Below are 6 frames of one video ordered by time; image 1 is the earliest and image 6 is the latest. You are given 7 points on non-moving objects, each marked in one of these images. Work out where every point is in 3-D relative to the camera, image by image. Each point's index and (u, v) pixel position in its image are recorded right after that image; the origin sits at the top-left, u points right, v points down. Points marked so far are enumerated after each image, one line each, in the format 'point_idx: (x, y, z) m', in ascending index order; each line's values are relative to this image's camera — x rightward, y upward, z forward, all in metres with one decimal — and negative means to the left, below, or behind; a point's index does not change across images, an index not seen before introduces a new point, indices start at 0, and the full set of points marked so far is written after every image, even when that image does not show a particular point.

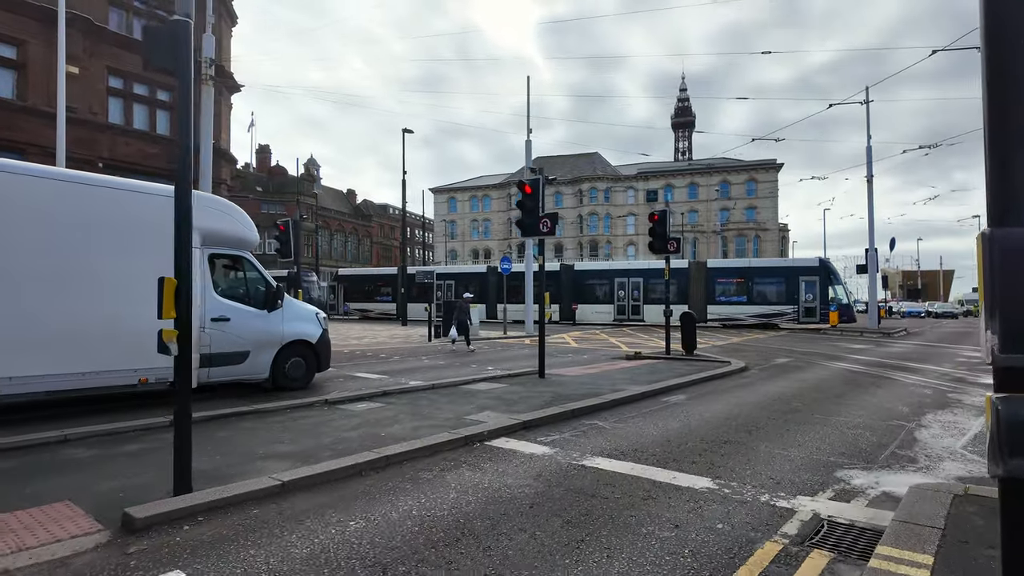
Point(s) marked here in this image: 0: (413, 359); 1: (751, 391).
0: (-2.5, -1.8, +15.0) m
1: (+4.0, -1.7, +10.0) m
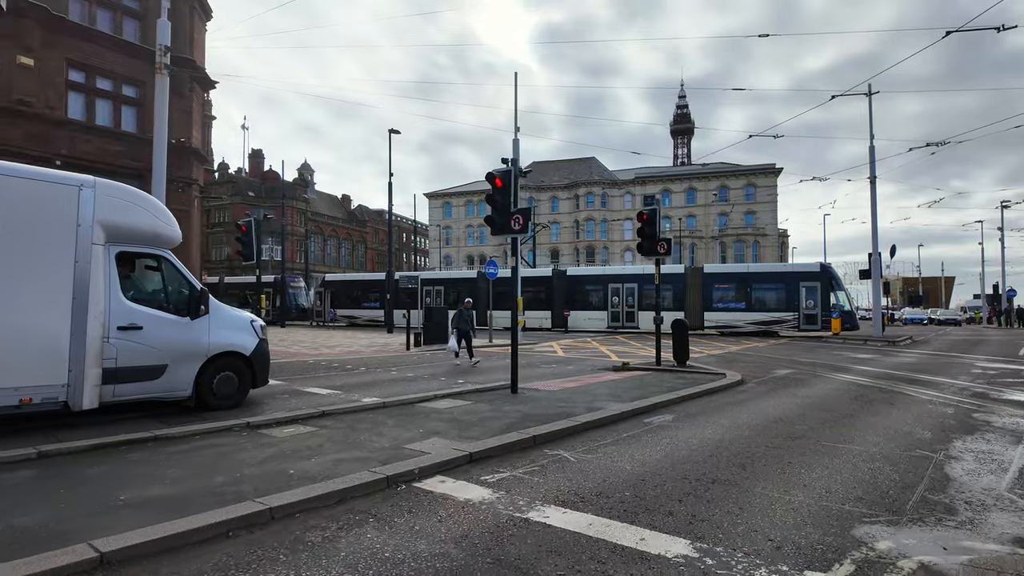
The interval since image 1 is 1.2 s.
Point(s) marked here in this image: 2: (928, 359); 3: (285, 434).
0: (-3.0, -1.9, +13.7) m
1: (+3.5, -1.8, +8.8) m
2: (+12.5, -2.1, +18.0) m
3: (-2.6, -1.7, +6.8) m
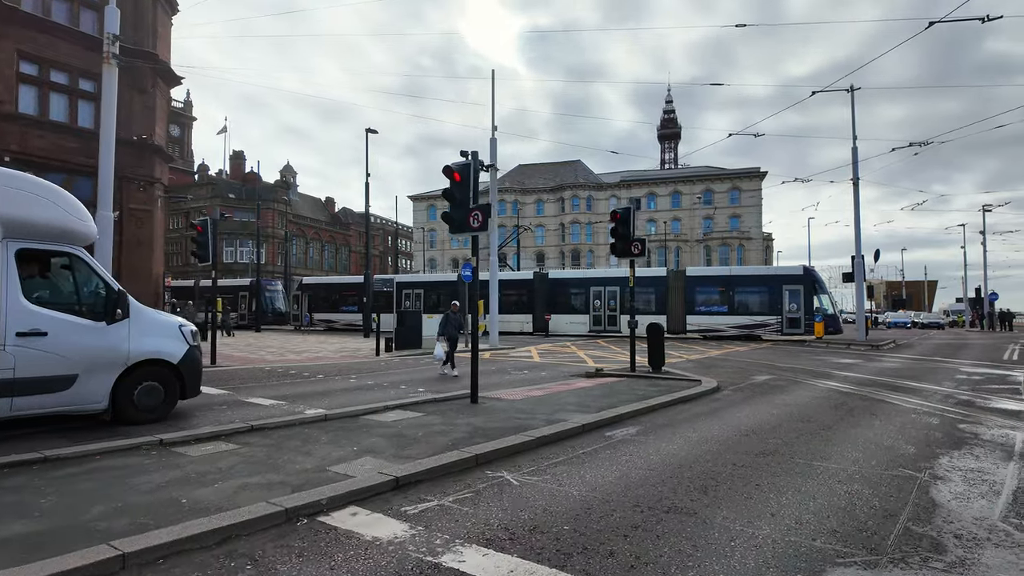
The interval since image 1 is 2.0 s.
0: (-3.7, -2.0, +13.0) m
1: (+2.8, -1.8, +8.1) m
2: (+11.7, -2.2, +17.6) m
3: (-3.2, -1.7, +6.1) m
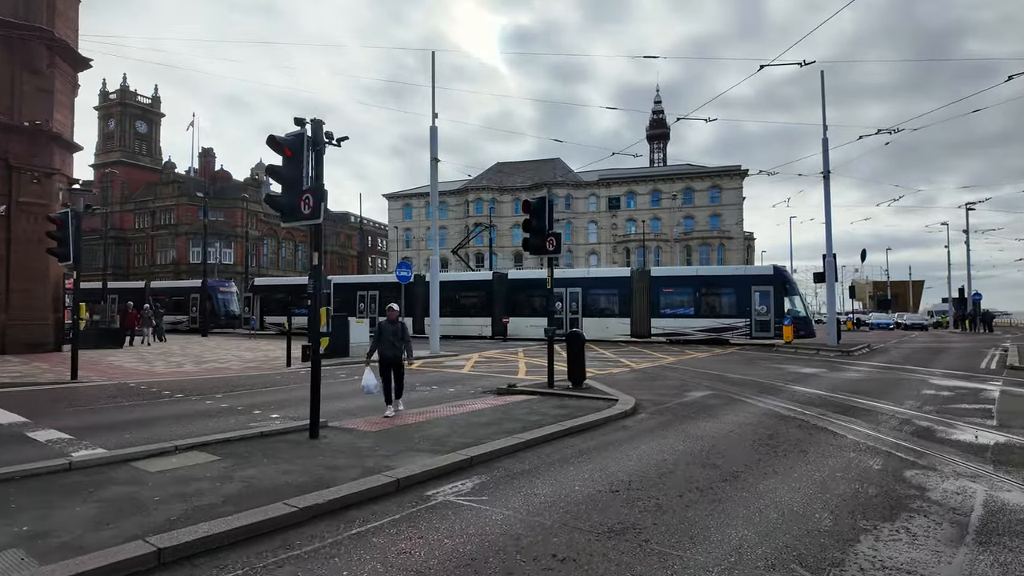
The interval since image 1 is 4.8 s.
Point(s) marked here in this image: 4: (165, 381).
0: (-5.7, -2.0, +11.0) m
1: (+0.9, -1.8, +6.3) m
2: (+9.7, -2.3, +15.8) m
3: (-5.0, -1.7, +4.1) m
4: (-7.9, -2.1, +13.7) m
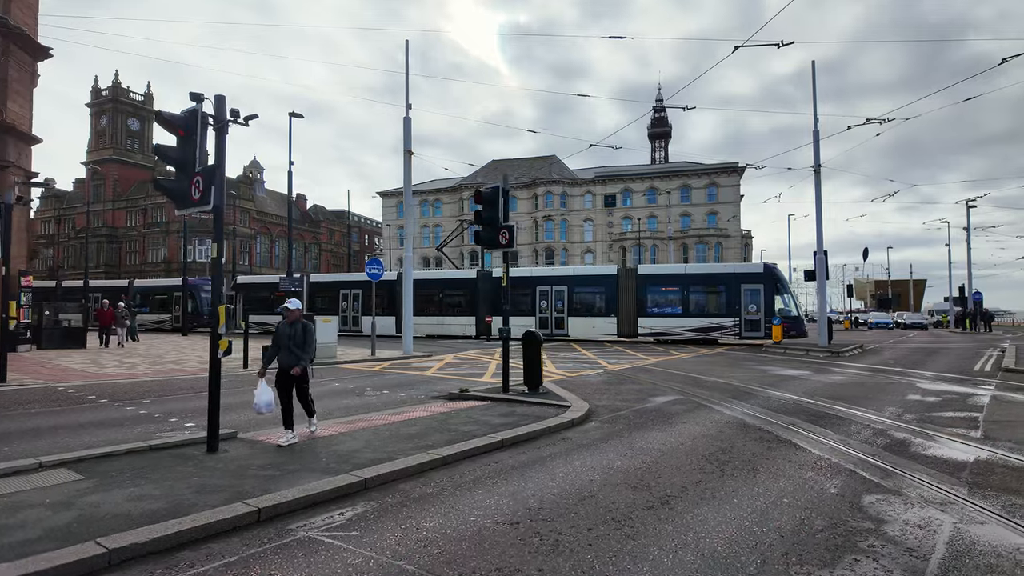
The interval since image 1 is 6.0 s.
0: (-6.6, -2.0, +10.2) m
1: (0.0, -1.8, +5.4) m
2: (+8.8, -2.2, +15.0) m
3: (-5.9, -1.7, +3.3) m
4: (-8.8, -2.1, +12.9) m
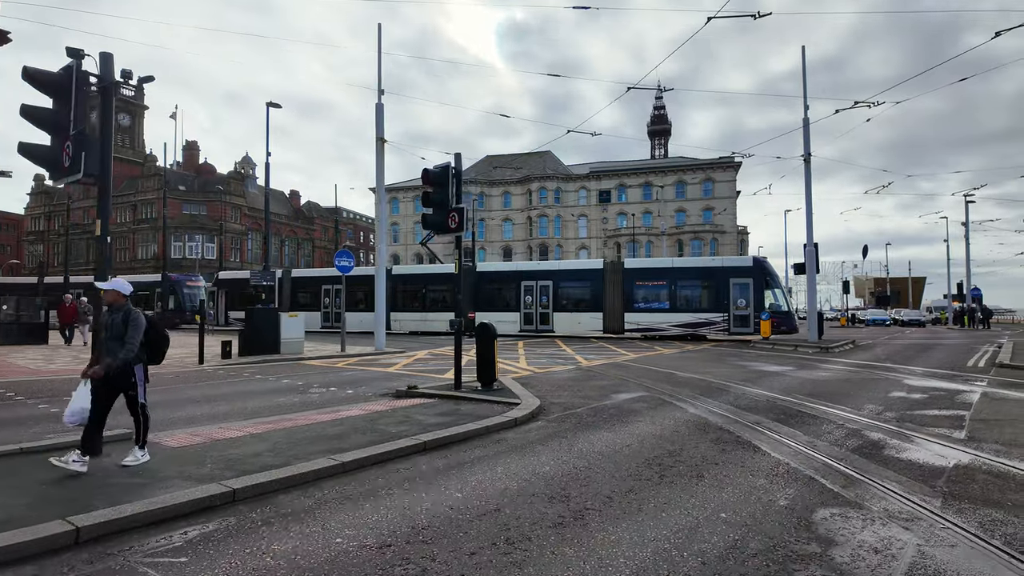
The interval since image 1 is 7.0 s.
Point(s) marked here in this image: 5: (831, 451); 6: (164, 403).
0: (-7.4, -1.8, +9.4) m
1: (-0.8, -1.6, +4.7) m
2: (+8.0, -2.0, +14.2) m
3: (-6.7, -1.5, +2.5) m
4: (-9.5, -1.9, +12.1) m
5: (+3.4, -1.7, +6.3) m
6: (-5.4, -1.8, +9.4) m
